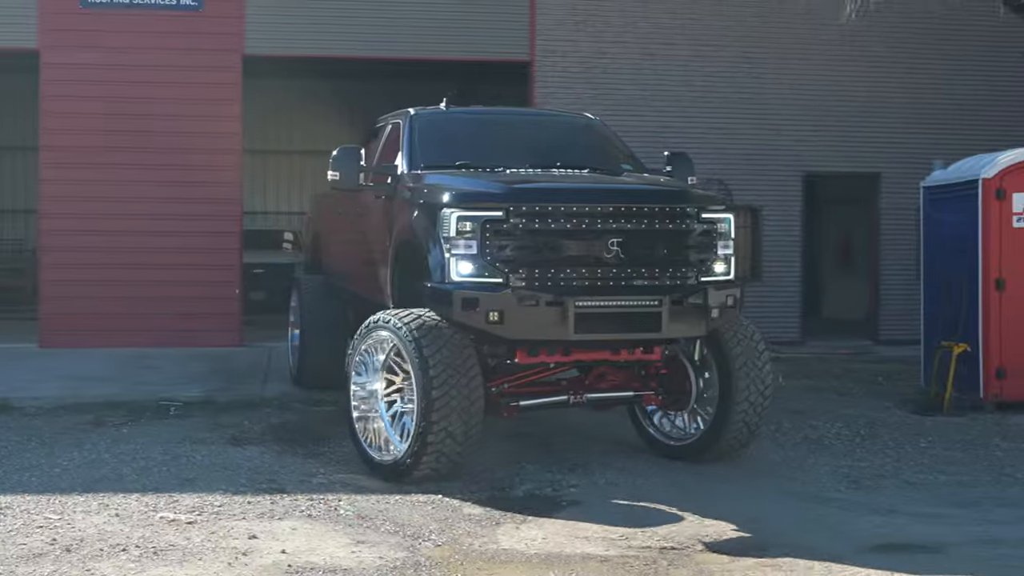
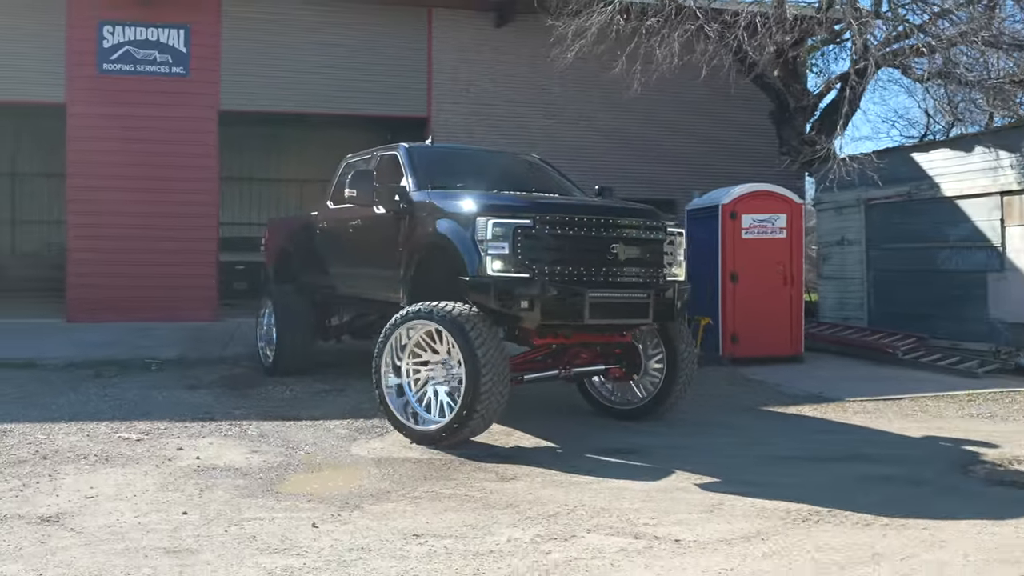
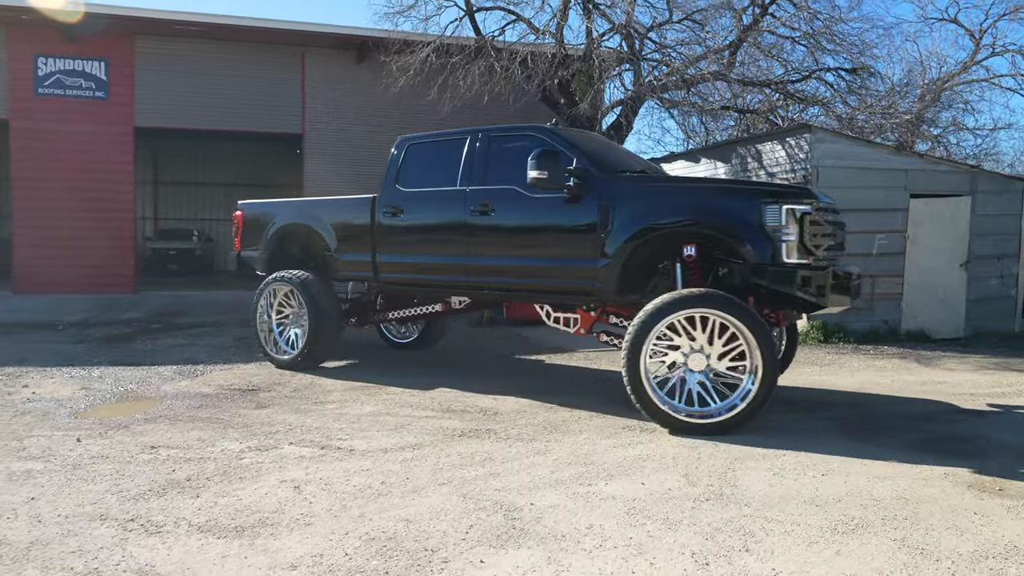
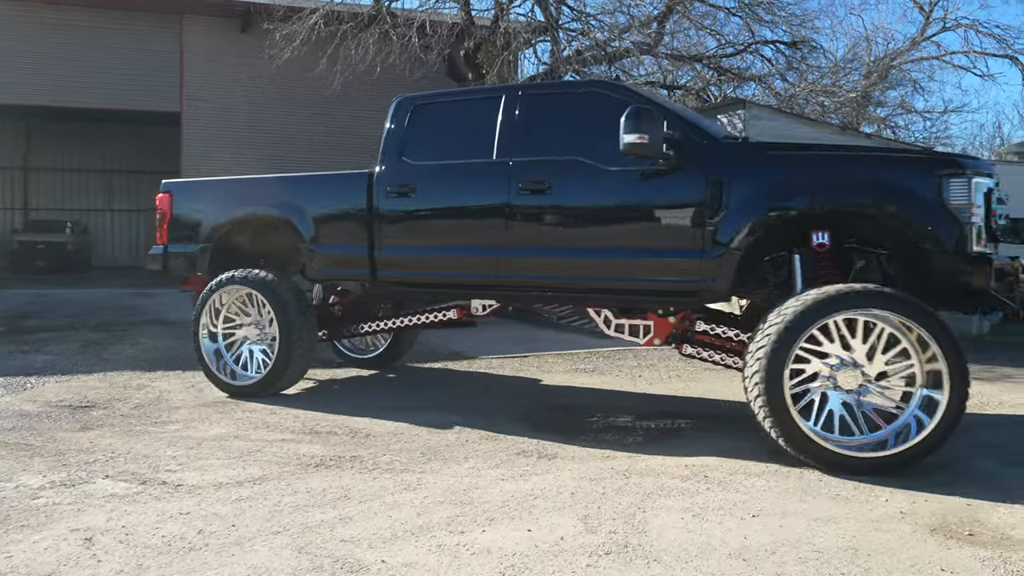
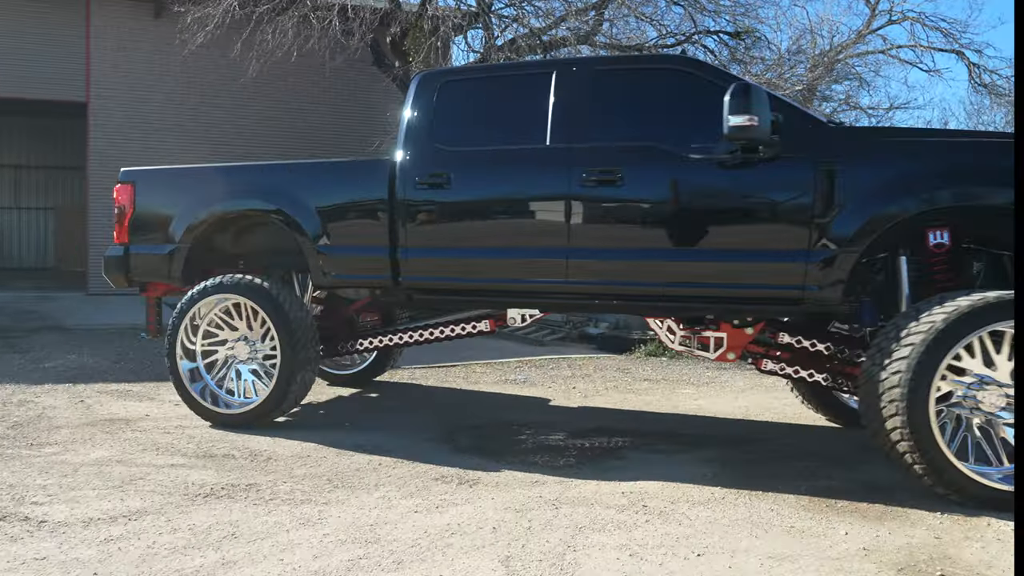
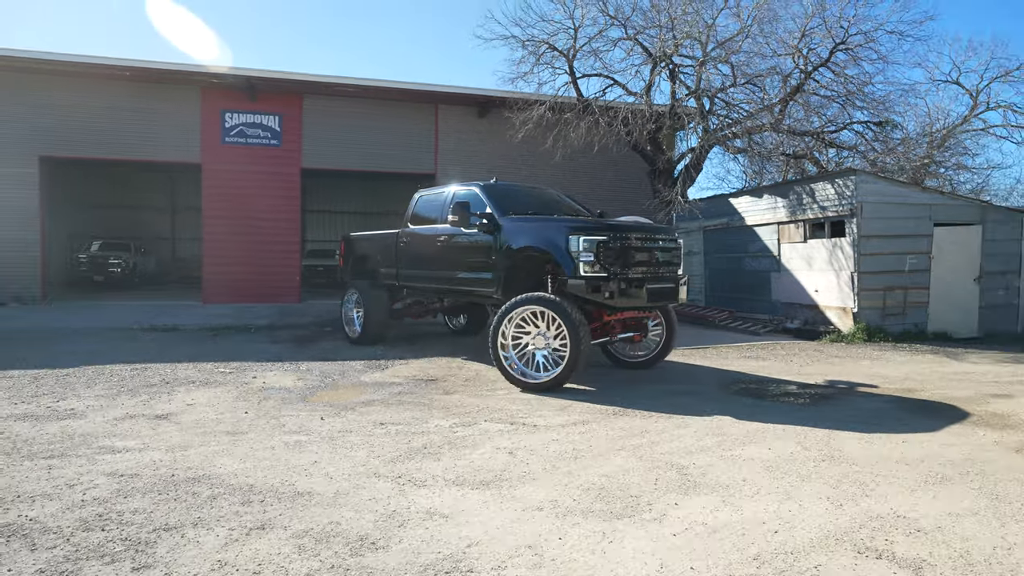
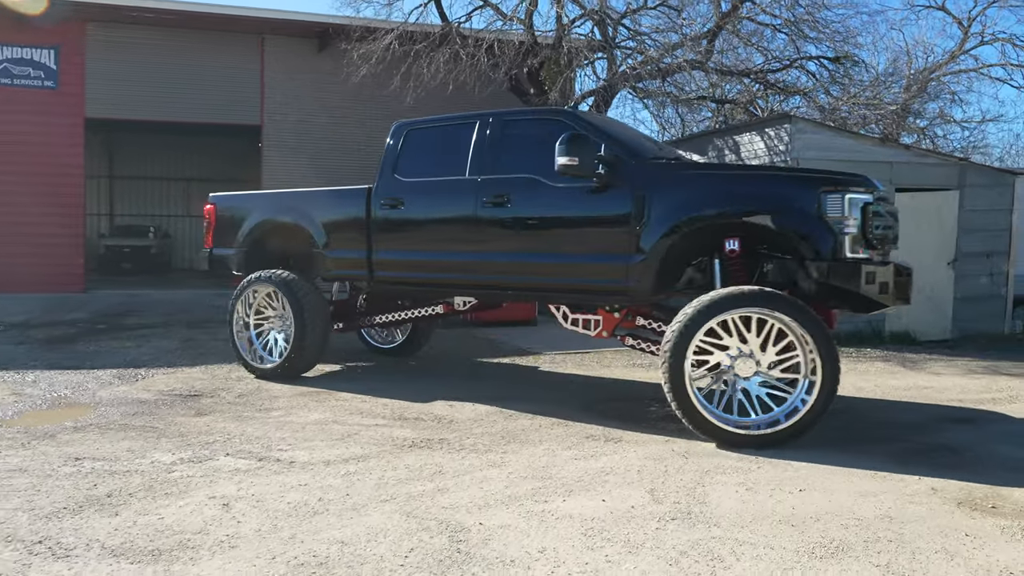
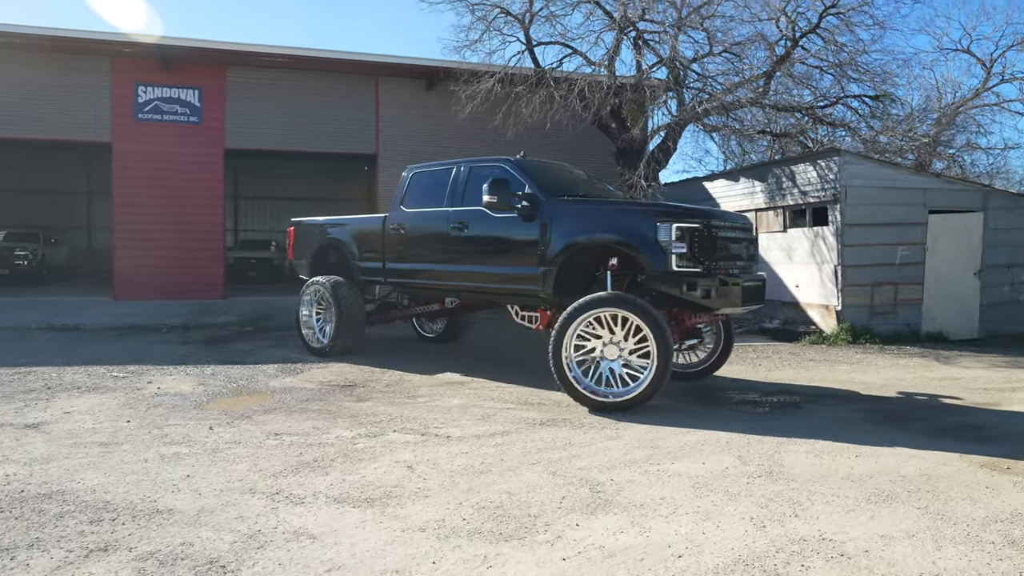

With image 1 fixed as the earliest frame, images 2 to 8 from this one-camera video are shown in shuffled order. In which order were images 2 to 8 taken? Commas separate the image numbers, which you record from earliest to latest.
2, 6, 8, 3, 7, 4, 5
